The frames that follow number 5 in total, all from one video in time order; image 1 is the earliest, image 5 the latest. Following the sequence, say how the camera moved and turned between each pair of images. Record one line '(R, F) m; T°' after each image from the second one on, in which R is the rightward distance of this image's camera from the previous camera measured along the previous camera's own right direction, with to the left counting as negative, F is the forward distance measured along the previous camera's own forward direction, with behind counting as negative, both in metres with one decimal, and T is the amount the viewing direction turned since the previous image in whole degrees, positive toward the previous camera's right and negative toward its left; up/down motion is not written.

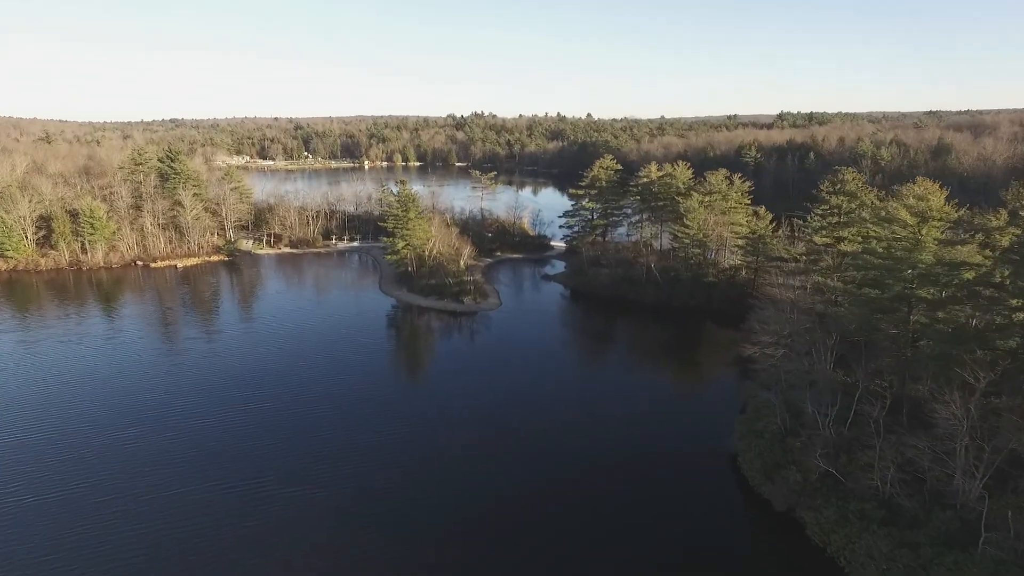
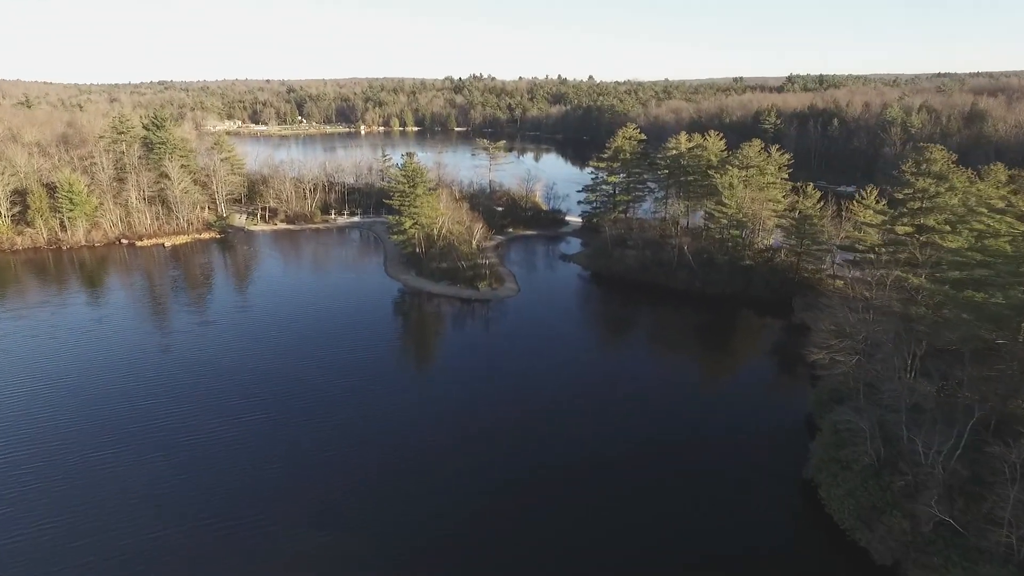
(-1.7, +4.0) m; 0°
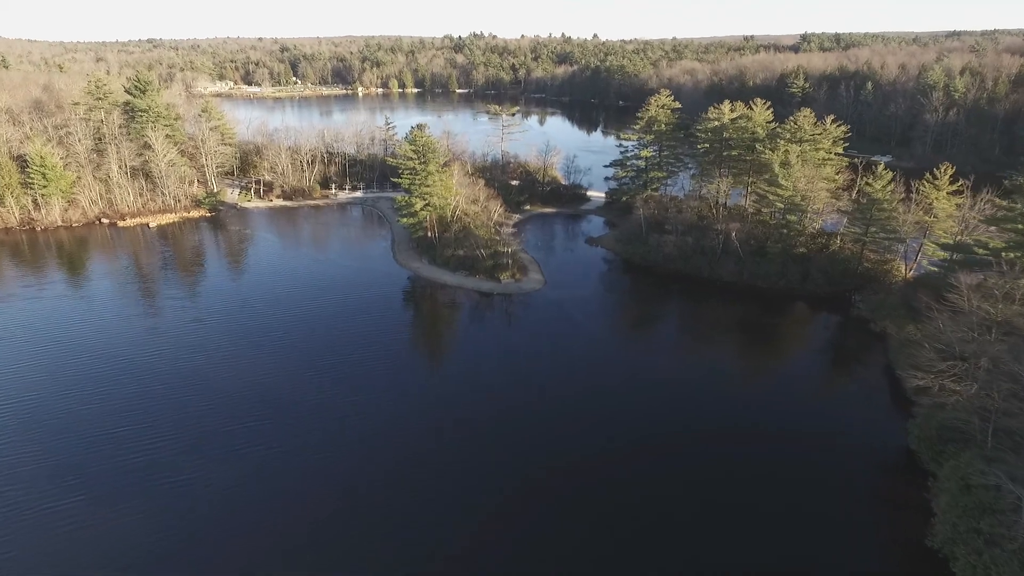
(-1.8, +4.6) m; 0°
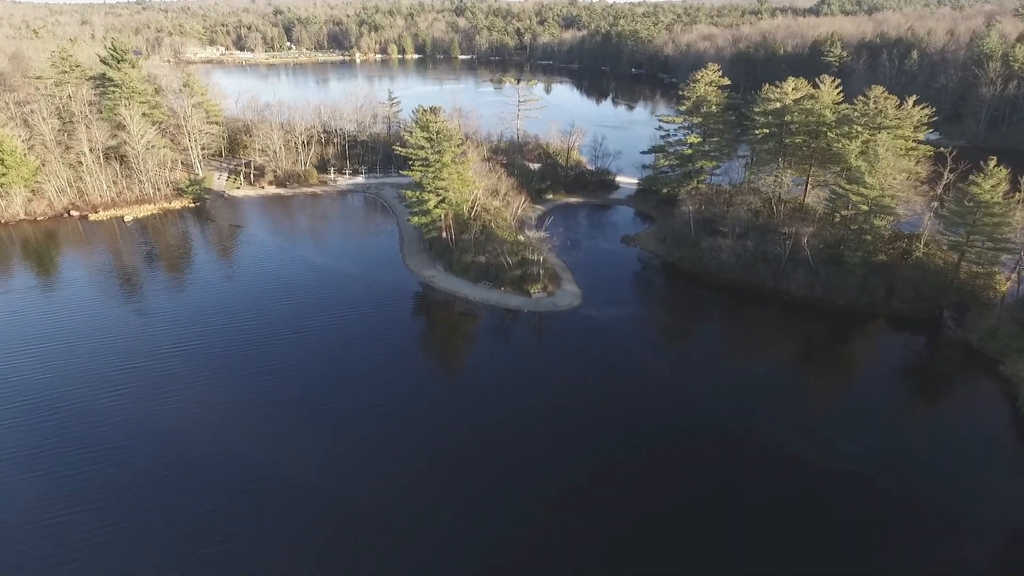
(-1.8, +5.6) m; 0°
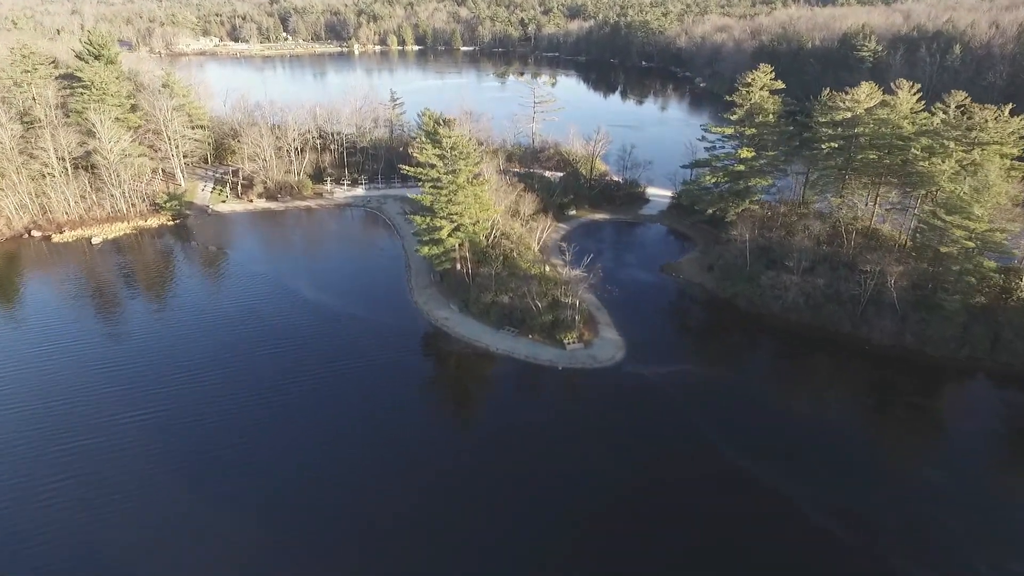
(-1.5, +5.3) m; 0°
